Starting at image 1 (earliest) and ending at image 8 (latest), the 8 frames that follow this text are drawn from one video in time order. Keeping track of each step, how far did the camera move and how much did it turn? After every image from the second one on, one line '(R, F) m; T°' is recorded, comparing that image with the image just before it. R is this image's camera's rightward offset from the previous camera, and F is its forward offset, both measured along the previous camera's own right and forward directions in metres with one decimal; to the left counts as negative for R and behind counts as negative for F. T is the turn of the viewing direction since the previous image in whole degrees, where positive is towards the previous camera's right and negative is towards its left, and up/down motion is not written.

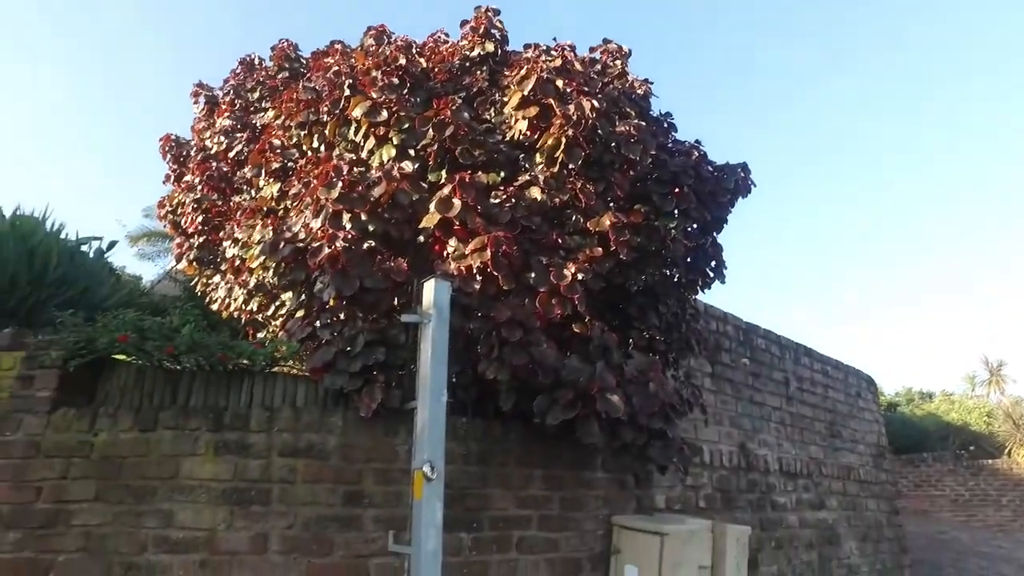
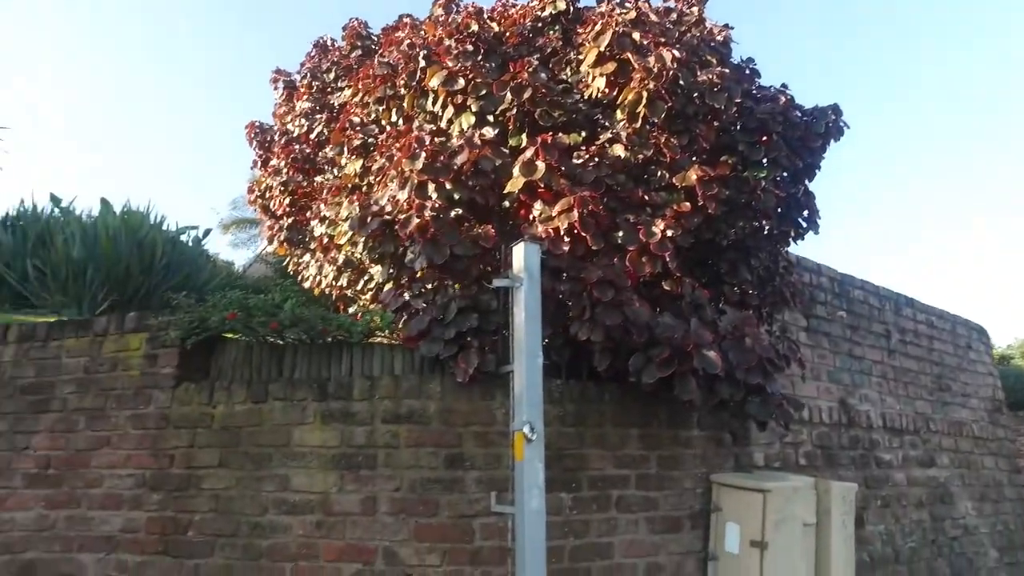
(-0.1, 0.0) m; -6°
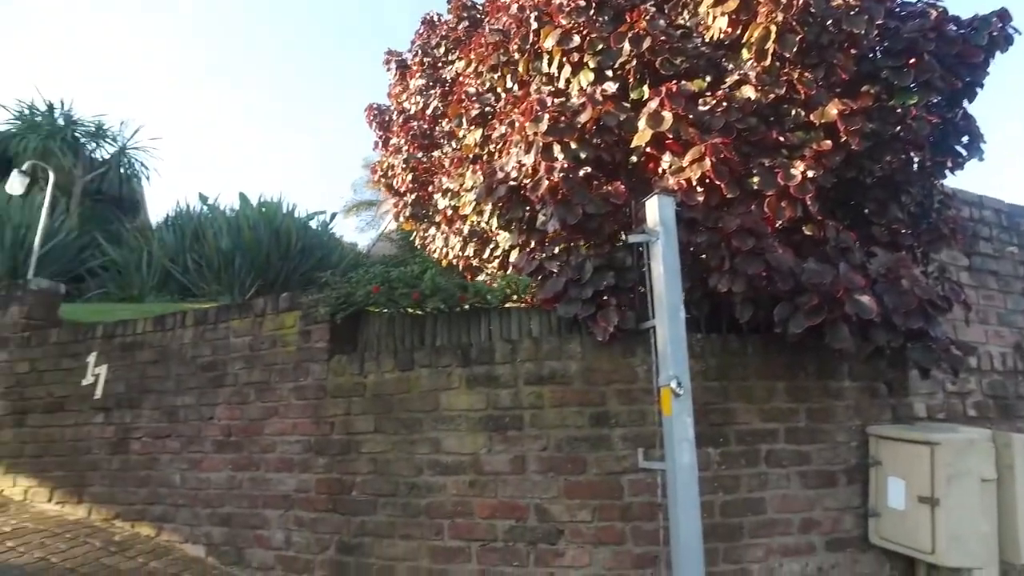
(-0.1, 0.0) m; -9°
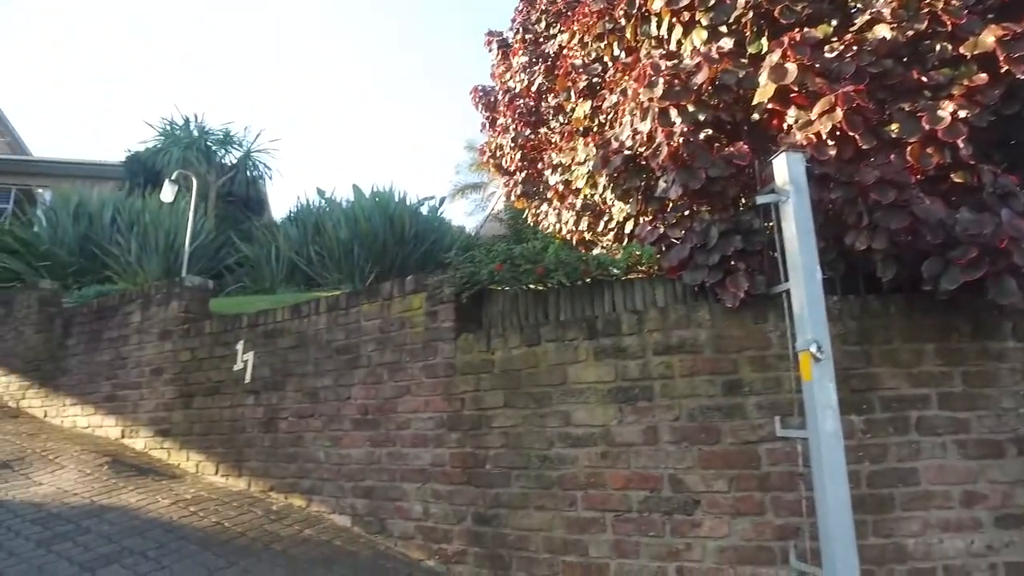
(-0.1, 0.0) m; -9°
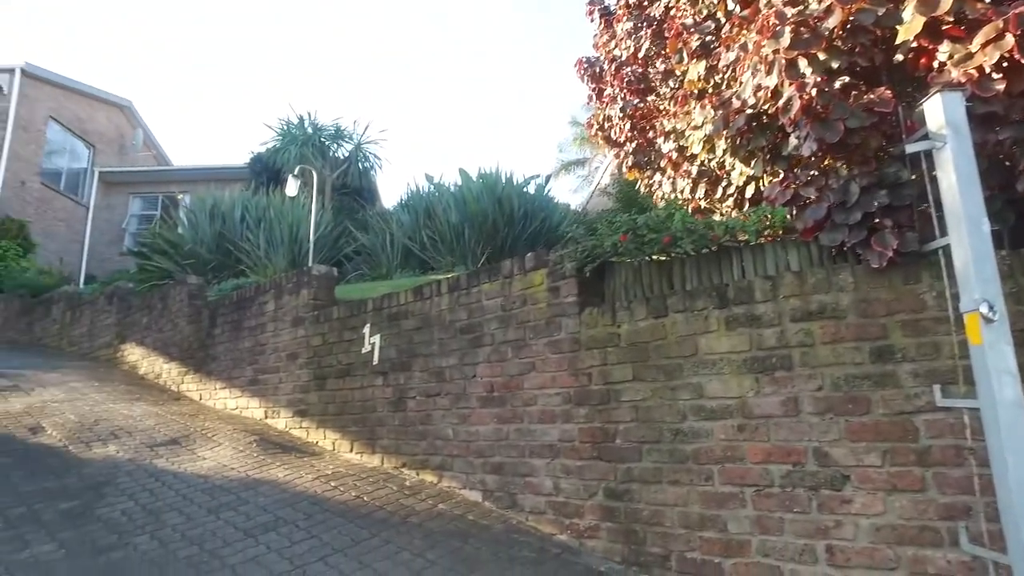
(-0.1, 0.0) m; -9°
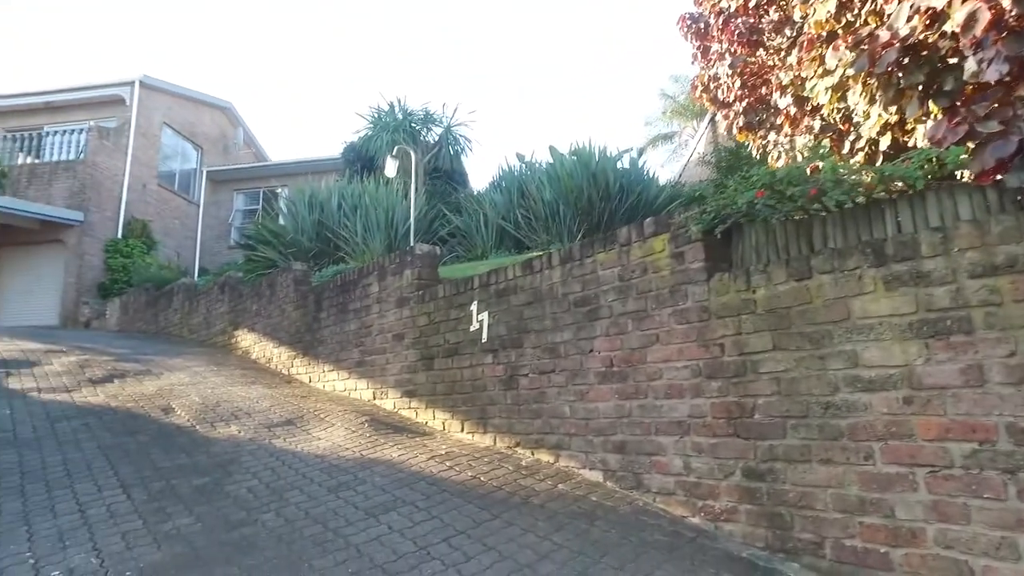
(-0.2, +0.2) m; -7°
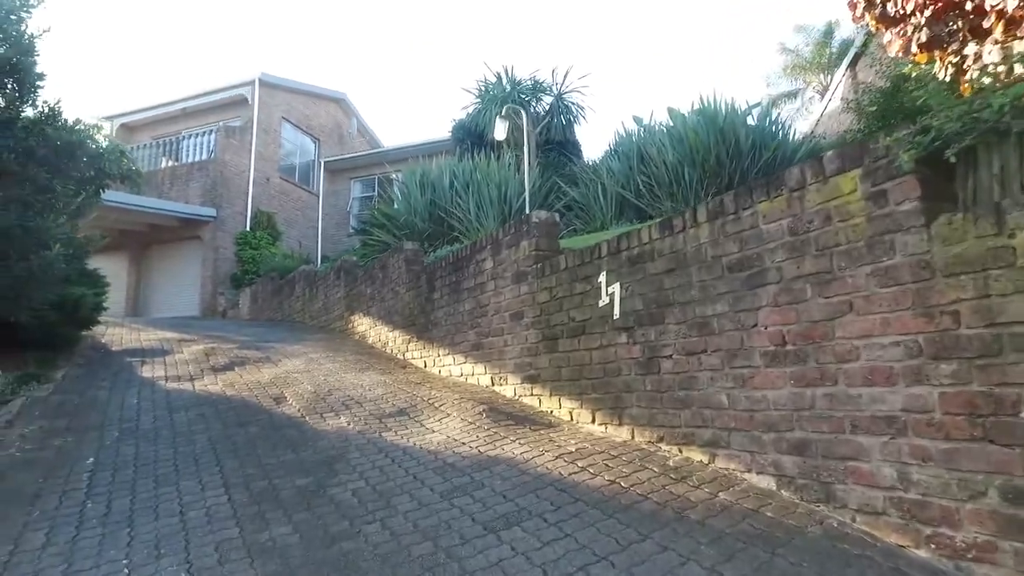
(-0.1, +0.9) m; -9°
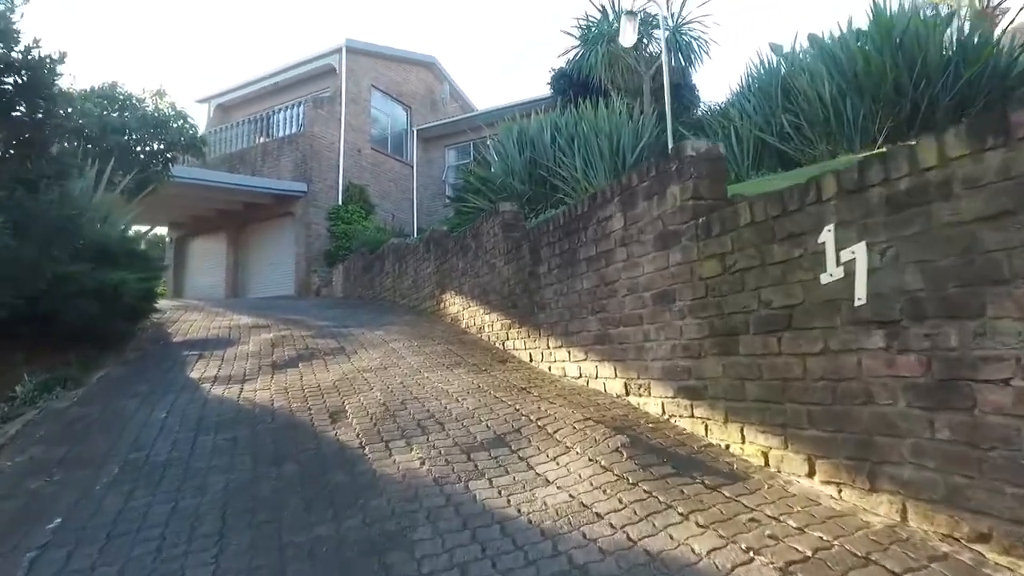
(-0.3, +2.1) m; -8°
